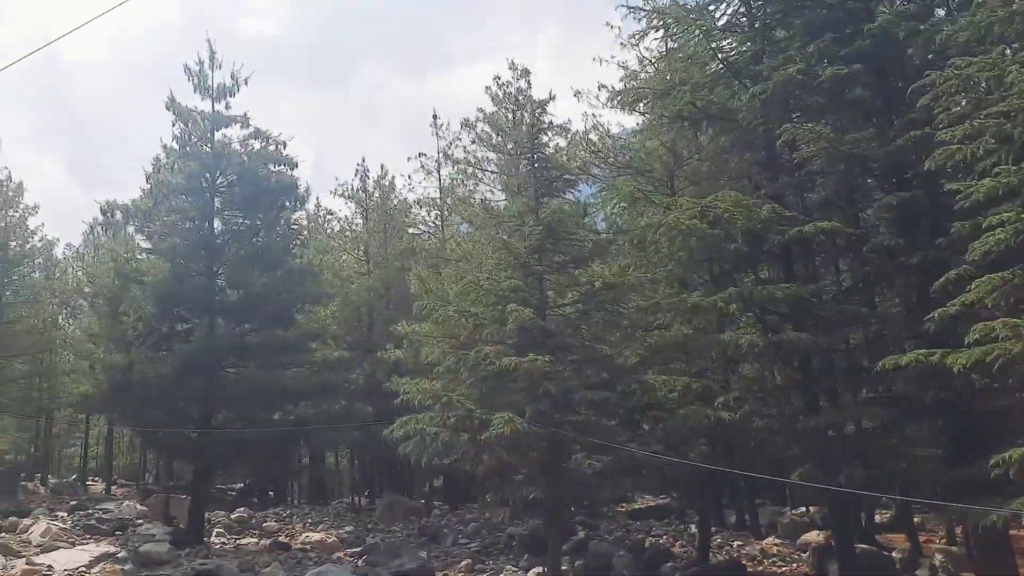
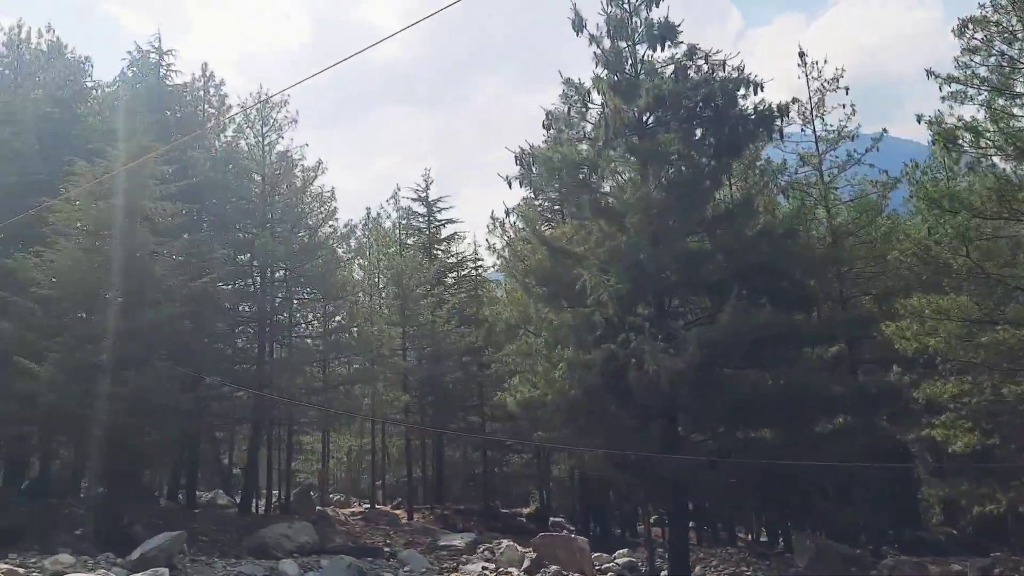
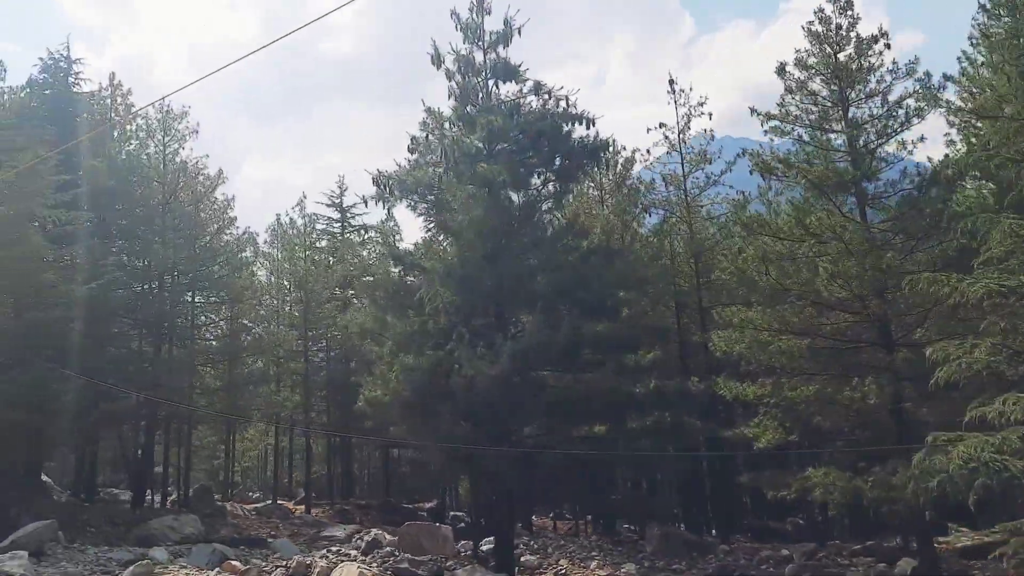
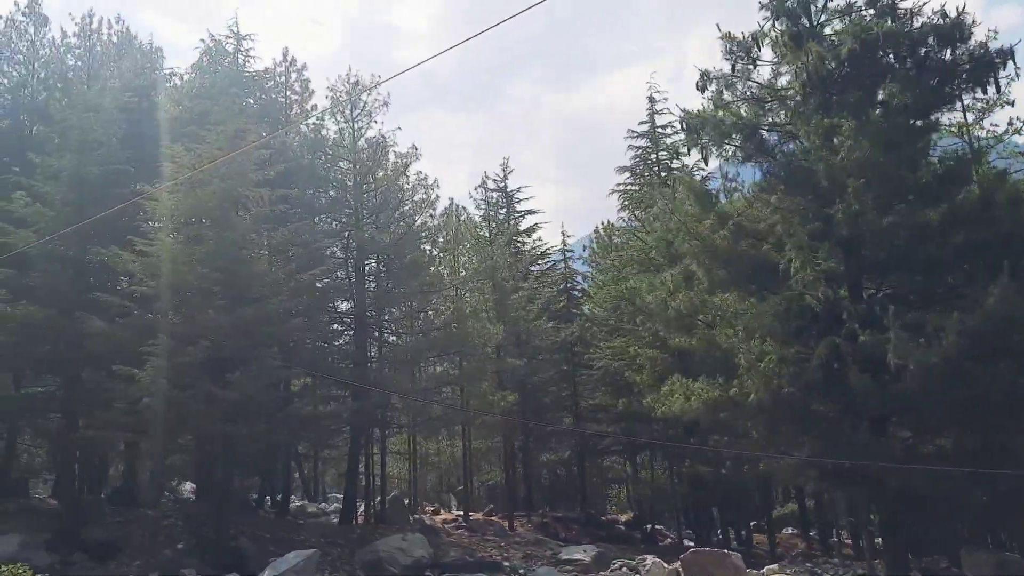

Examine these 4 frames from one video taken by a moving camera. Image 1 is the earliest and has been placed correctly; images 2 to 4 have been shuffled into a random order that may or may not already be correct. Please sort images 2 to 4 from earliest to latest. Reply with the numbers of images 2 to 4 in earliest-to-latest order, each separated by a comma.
3, 2, 4
